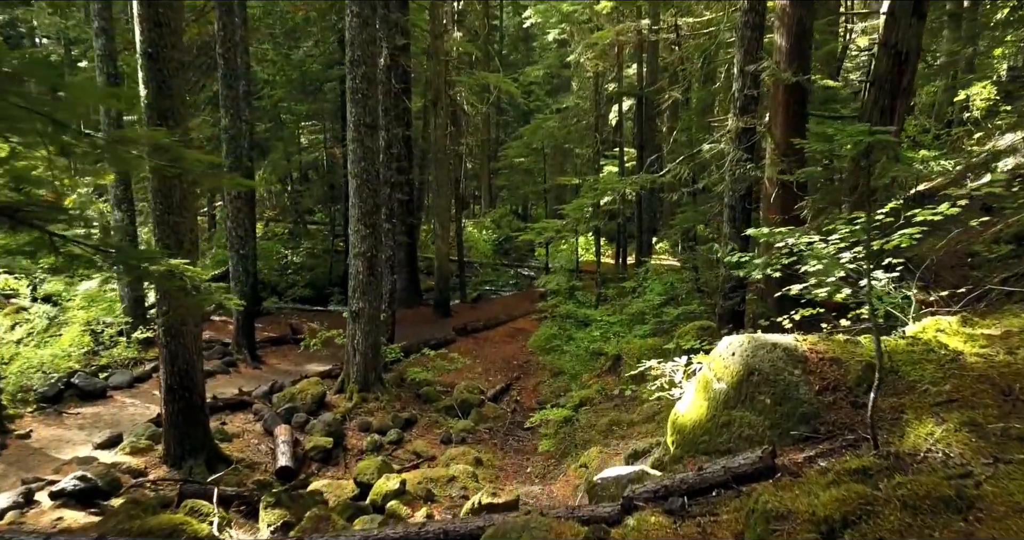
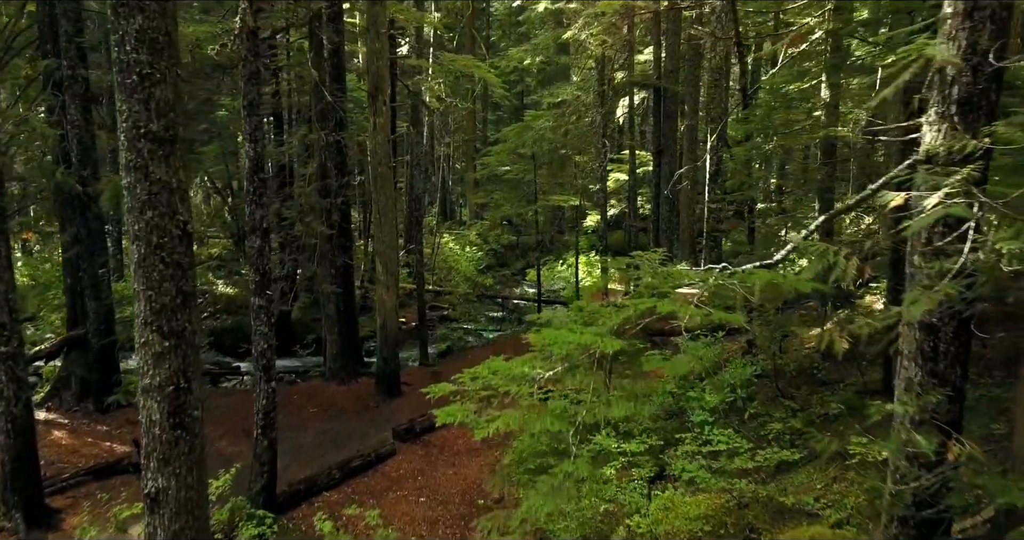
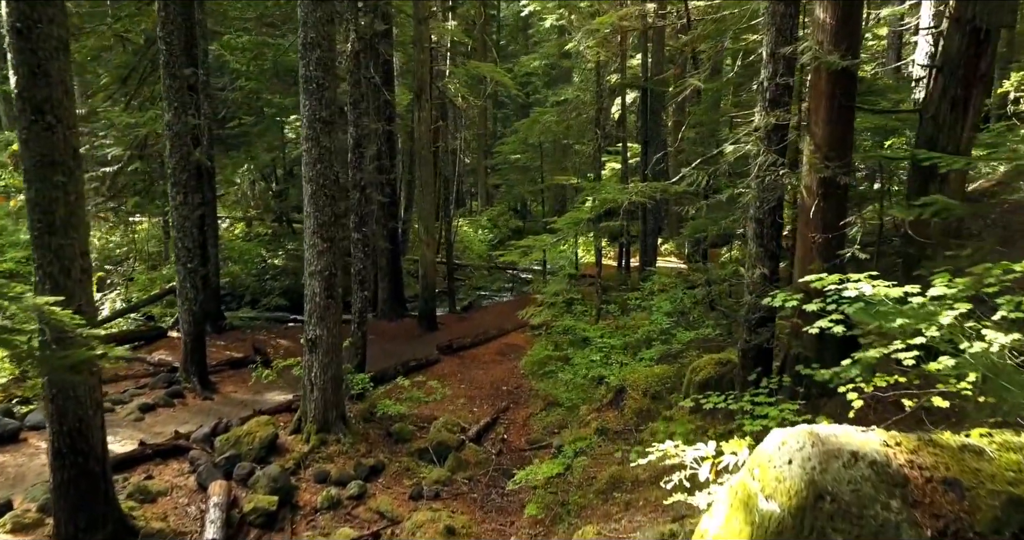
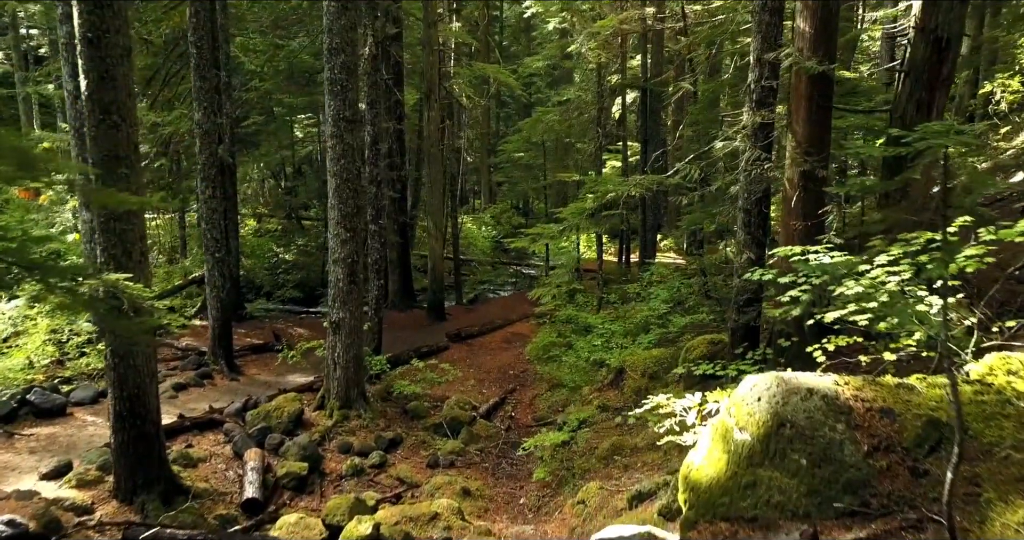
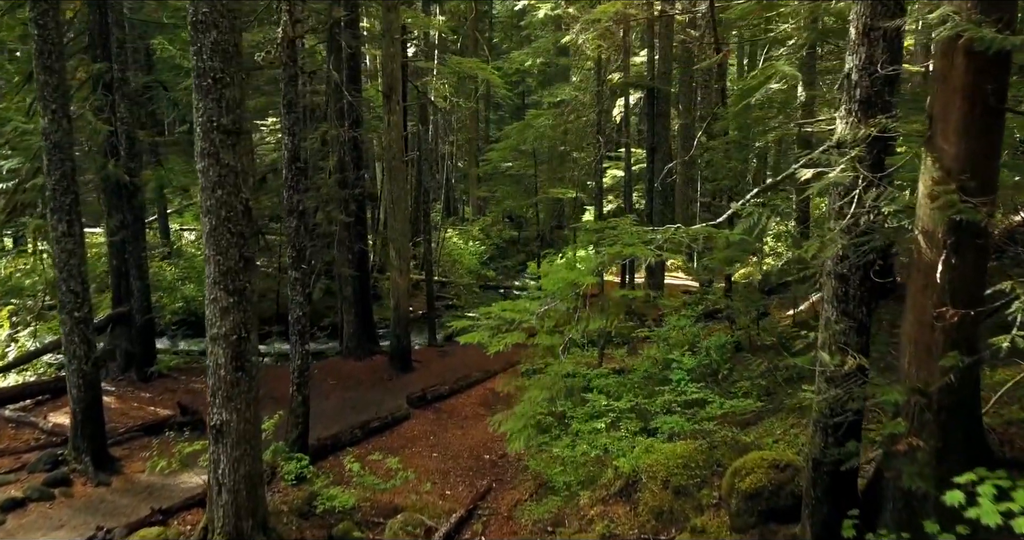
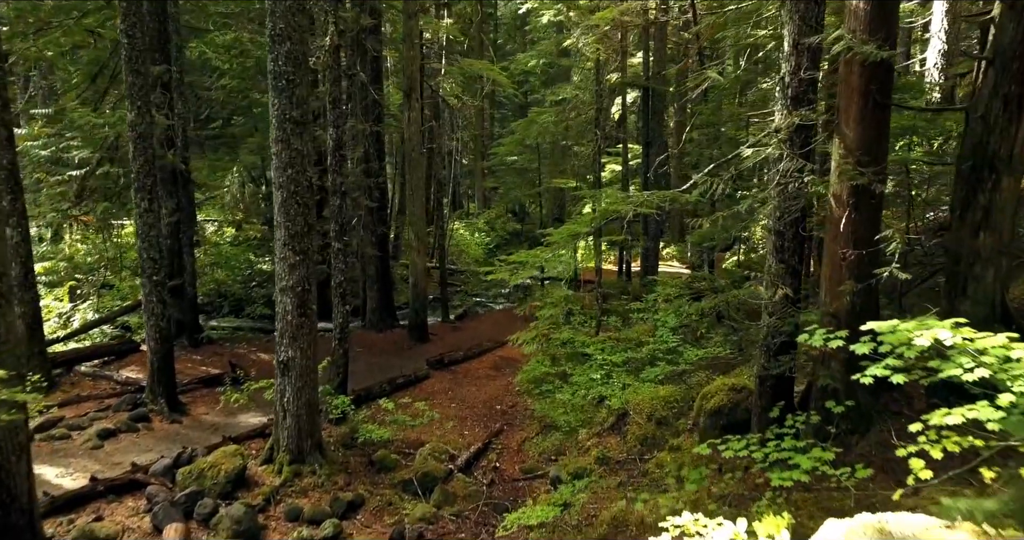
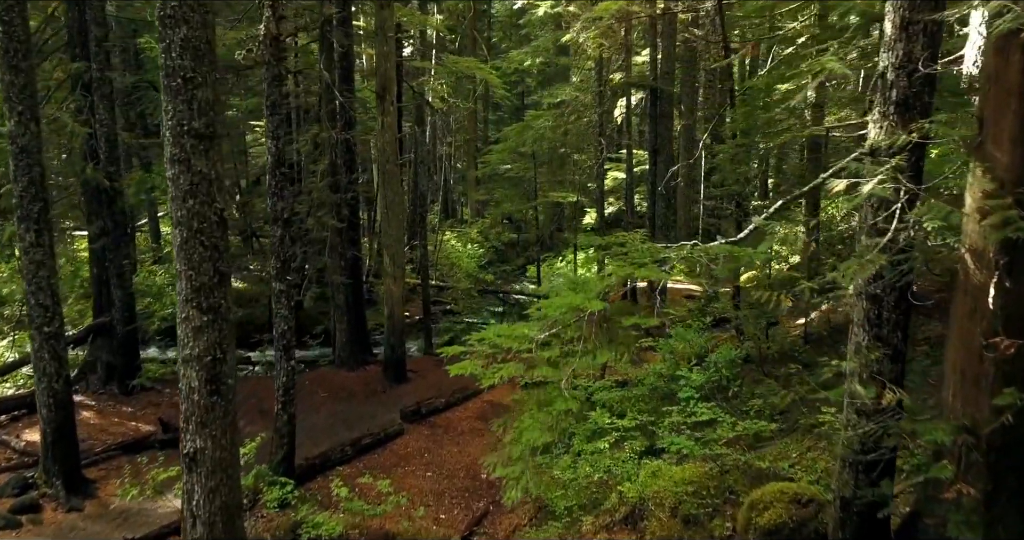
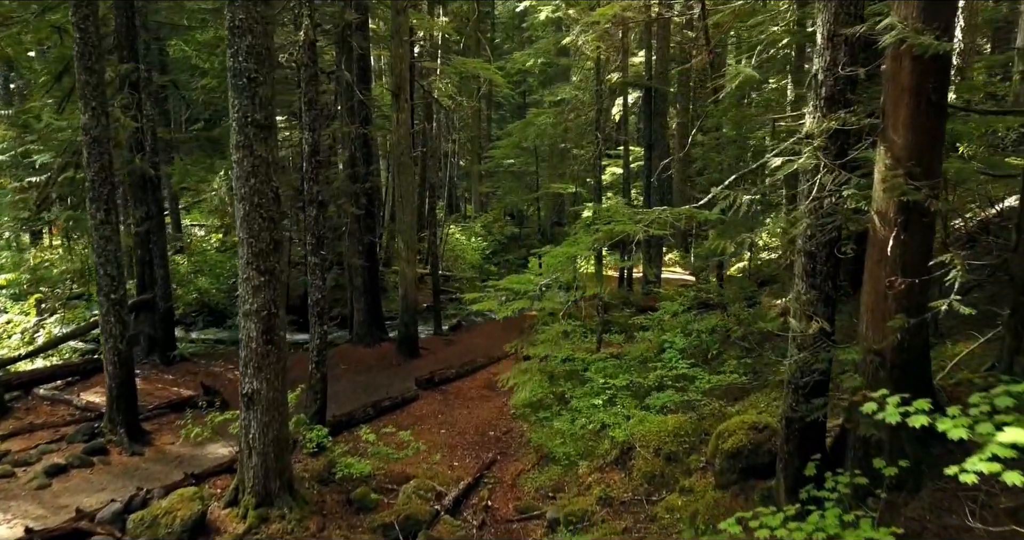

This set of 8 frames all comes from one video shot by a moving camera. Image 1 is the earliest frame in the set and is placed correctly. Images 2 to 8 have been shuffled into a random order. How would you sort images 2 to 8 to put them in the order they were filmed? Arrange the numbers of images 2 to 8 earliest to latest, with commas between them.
4, 3, 6, 8, 5, 7, 2
